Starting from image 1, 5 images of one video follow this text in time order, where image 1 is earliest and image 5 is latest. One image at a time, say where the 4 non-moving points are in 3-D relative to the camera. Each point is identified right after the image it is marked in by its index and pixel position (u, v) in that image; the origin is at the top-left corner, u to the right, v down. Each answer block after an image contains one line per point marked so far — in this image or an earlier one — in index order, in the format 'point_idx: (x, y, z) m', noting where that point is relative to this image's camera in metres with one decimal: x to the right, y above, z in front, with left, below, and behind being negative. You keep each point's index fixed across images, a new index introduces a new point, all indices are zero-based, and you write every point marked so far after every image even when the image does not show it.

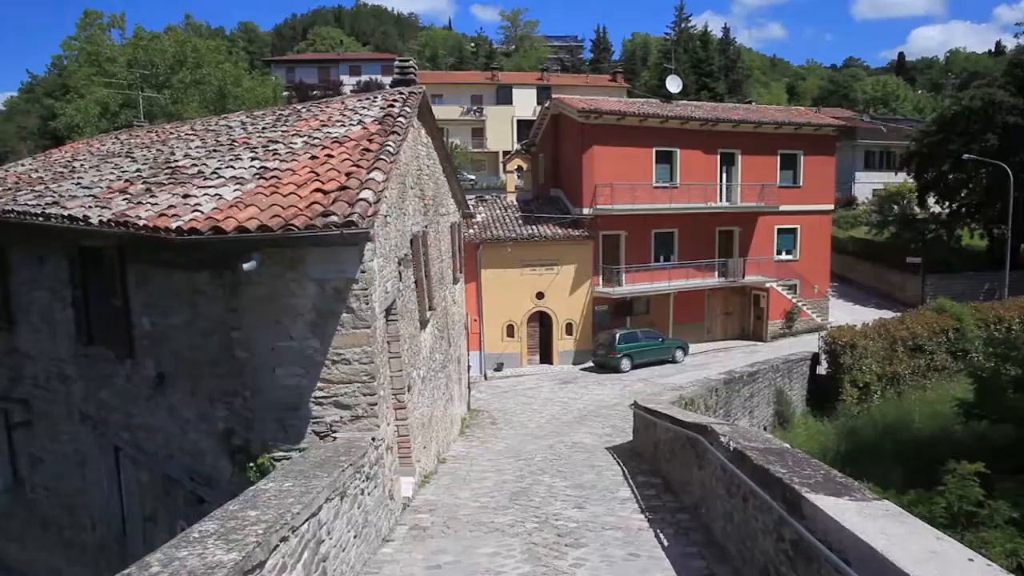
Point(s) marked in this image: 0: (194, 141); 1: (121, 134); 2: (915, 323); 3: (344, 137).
0: (-4.0, +1.9, +9.0) m
1: (-6.8, +2.7, +12.3) m
2: (+9.1, -0.8, +15.9) m
3: (-1.6, +1.4, +6.8) m
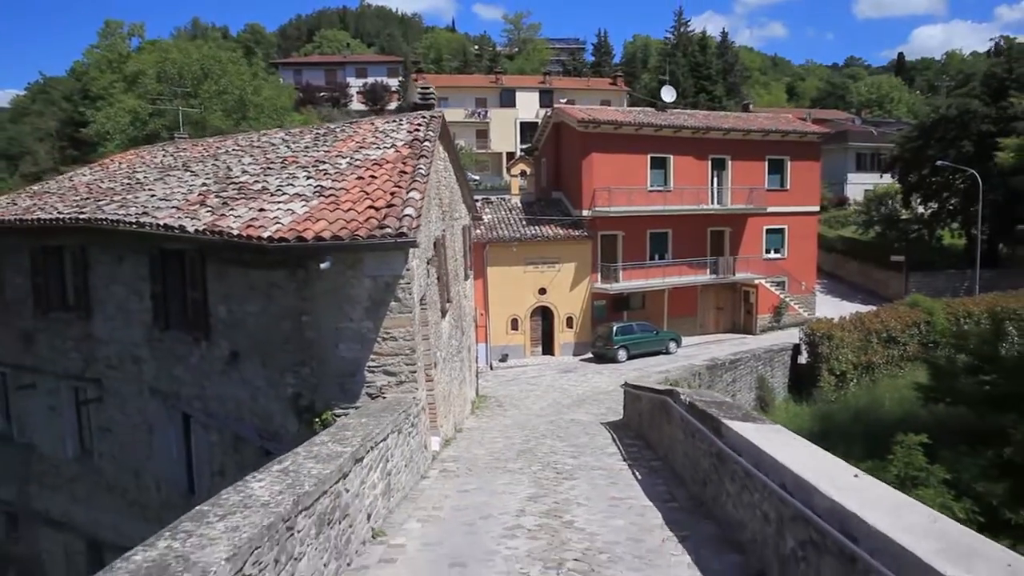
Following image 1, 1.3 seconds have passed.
0: (-3.9, +1.9, +10.4) m
1: (-6.7, +2.8, +13.8) m
2: (+9.2, -0.7, +17.3) m
3: (-1.5, +1.5, +8.3) m
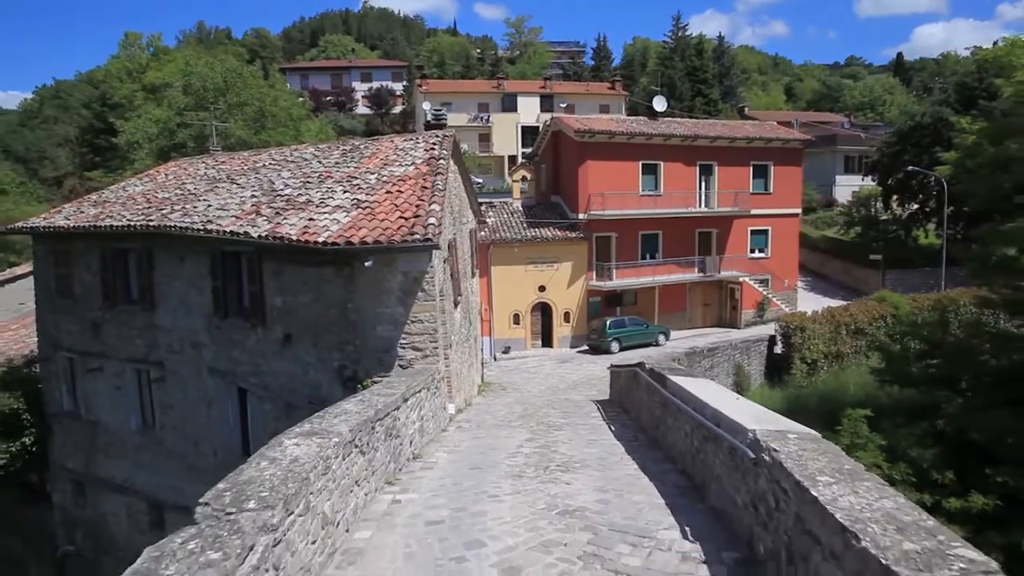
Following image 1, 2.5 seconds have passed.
0: (-3.9, +2.0, +12.1) m
1: (-6.7, +2.8, +15.5) m
2: (+9.3, -0.6, +19.0) m
3: (-1.5, +1.6, +10.0) m
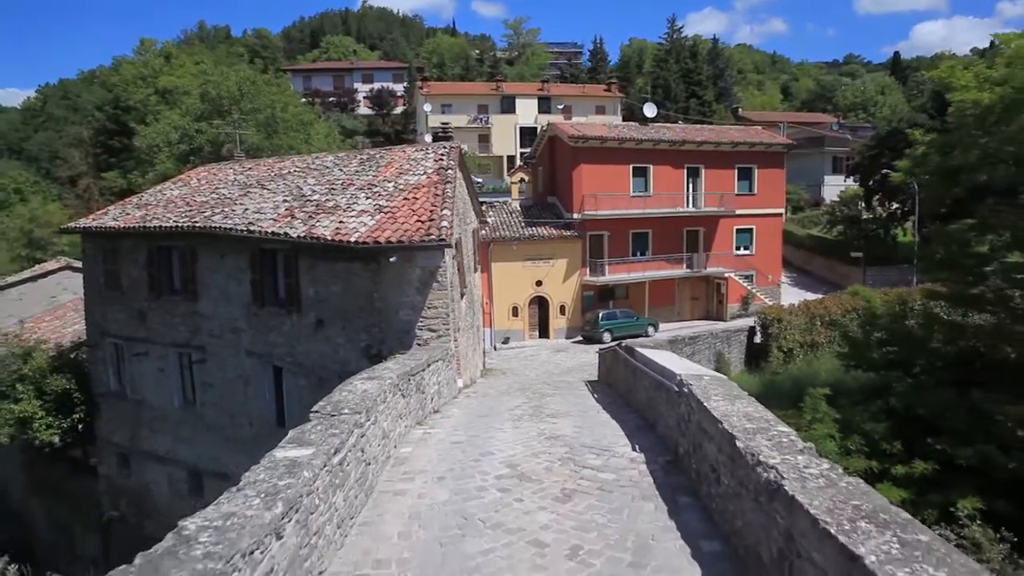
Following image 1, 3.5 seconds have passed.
0: (-3.9, +2.1, +13.7) m
1: (-6.7, +3.0, +17.1) m
2: (+9.3, -0.4, +20.6) m
3: (-1.5, +1.7, +11.6) m
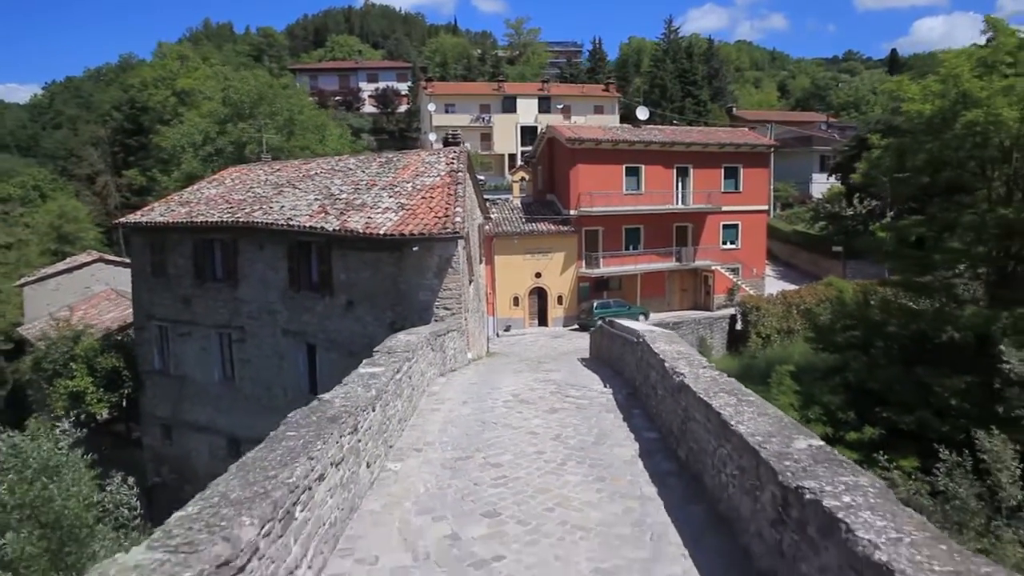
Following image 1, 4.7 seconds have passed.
0: (-3.9, +2.4, +15.5) m
1: (-6.7, +3.3, +18.9) m
2: (+9.3, -0.1, +22.4) m
3: (-1.5, +2.0, +13.4) m
